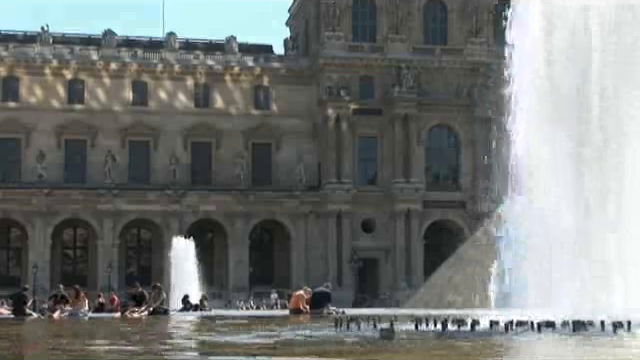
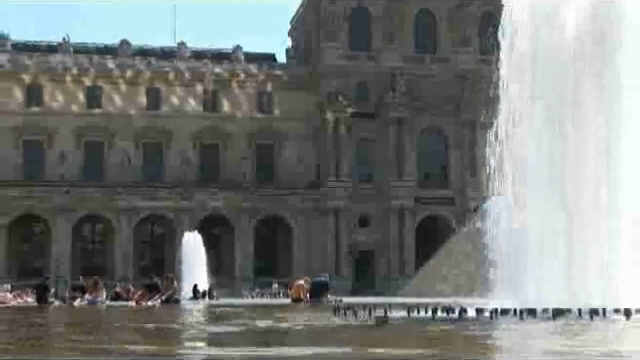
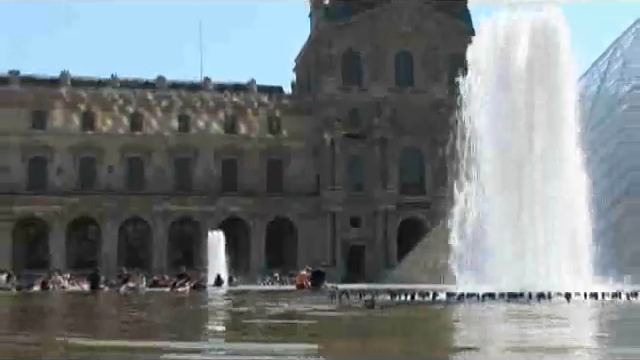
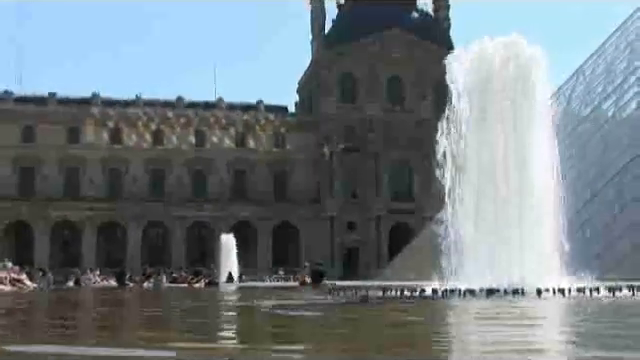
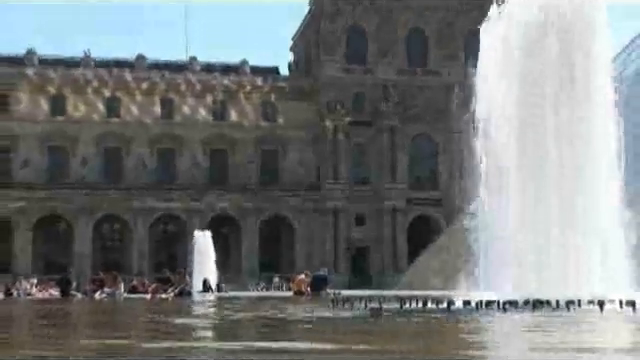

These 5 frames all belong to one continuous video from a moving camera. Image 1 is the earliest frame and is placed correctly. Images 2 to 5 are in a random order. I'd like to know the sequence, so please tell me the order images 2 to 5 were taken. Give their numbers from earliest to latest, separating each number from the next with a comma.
2, 5, 3, 4
